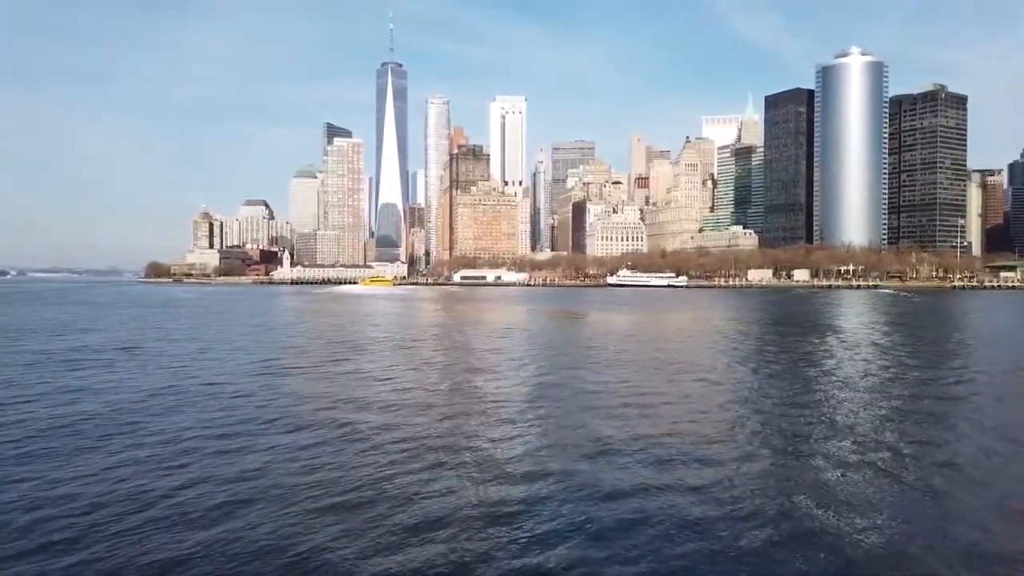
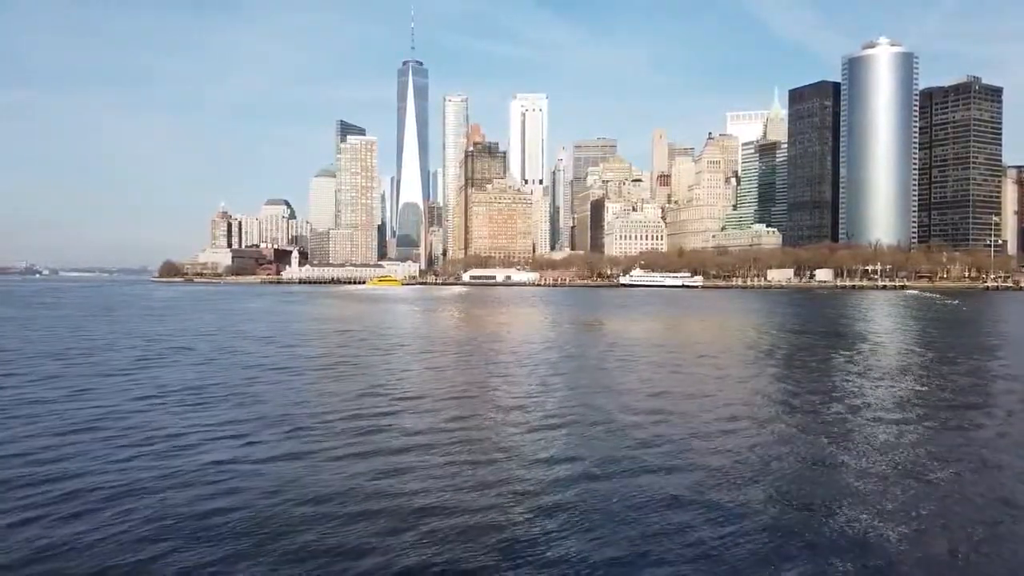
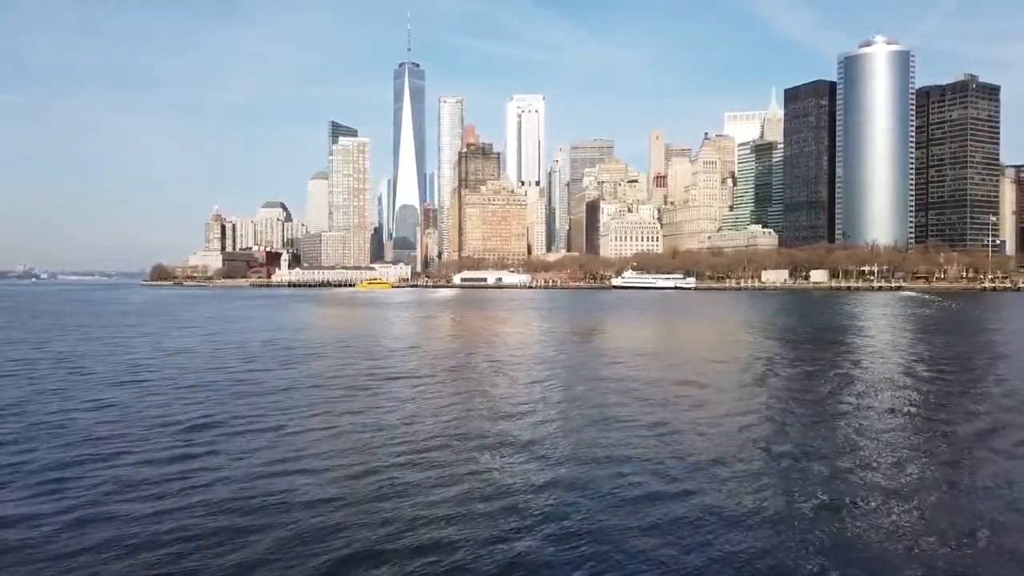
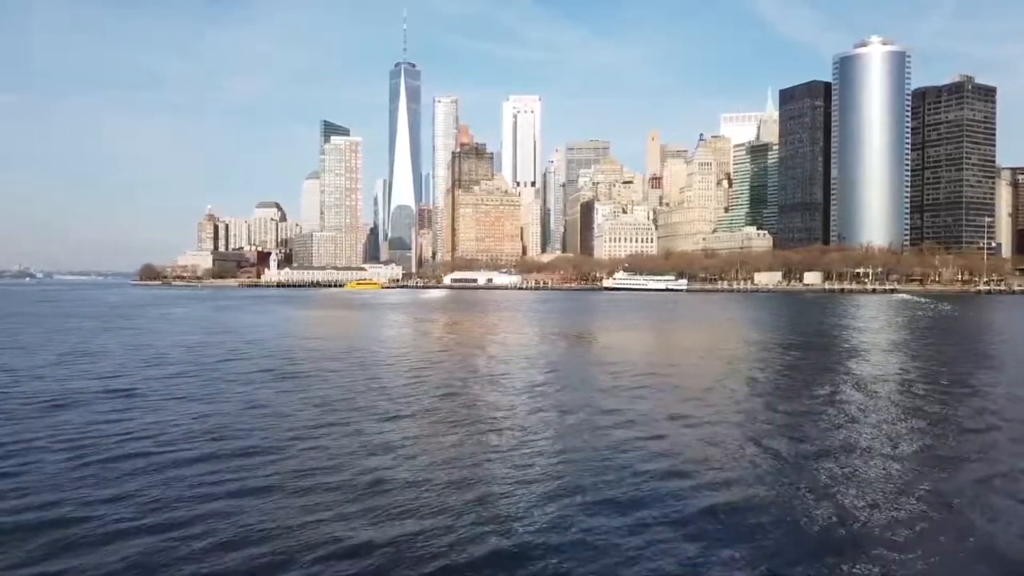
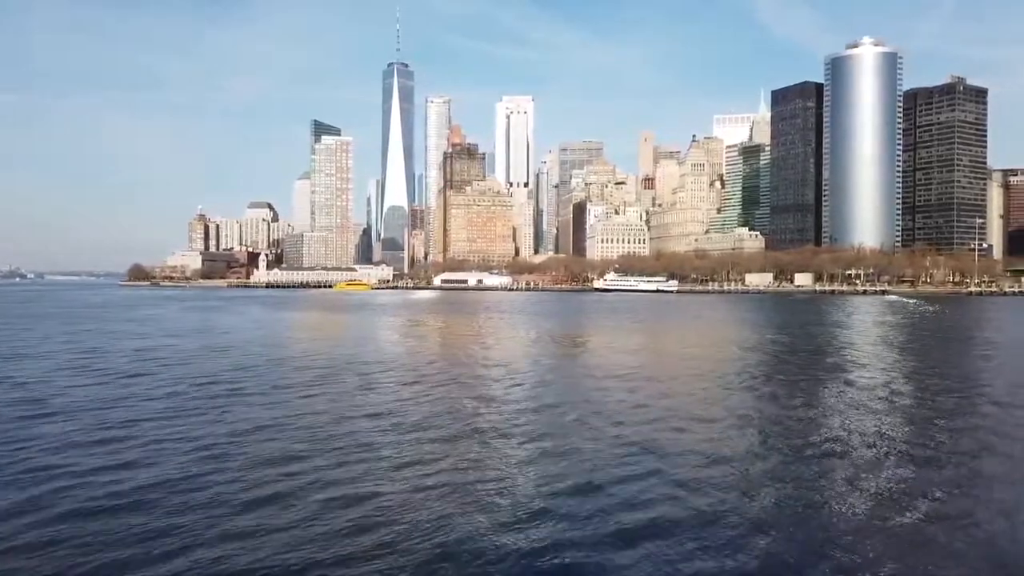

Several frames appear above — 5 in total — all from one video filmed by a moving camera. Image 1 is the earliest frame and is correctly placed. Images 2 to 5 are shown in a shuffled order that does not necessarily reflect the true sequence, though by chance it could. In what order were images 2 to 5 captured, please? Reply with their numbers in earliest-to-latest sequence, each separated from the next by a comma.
2, 3, 4, 5
